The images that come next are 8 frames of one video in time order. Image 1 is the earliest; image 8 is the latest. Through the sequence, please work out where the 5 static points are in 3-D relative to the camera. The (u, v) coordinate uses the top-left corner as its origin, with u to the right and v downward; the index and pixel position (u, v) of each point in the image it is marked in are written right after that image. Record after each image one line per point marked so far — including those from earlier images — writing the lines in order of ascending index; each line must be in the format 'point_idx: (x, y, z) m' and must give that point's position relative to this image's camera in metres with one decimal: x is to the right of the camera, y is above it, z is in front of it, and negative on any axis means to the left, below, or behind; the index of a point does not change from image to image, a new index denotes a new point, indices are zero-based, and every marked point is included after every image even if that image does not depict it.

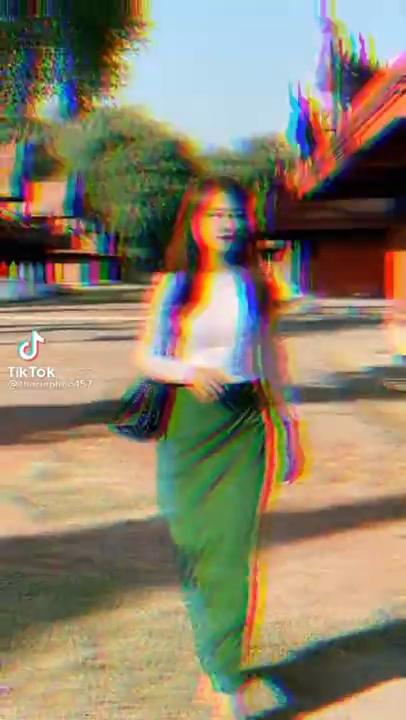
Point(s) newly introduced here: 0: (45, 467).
0: (-0.9, -0.6, +6.8) m
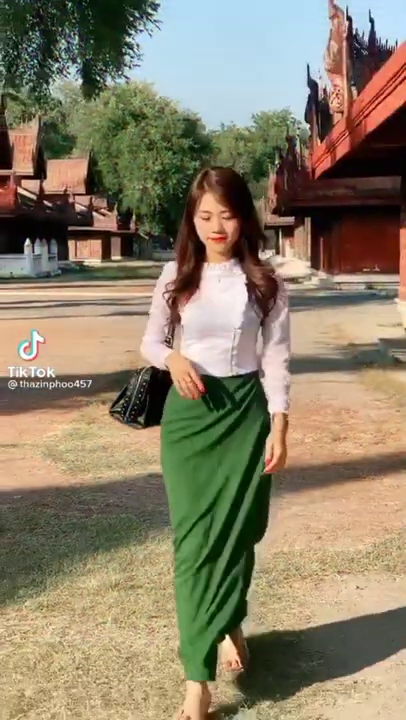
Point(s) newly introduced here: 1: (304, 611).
0: (-0.8, -0.4, +7.3) m
1: (+0.3, -0.7, +3.7) m
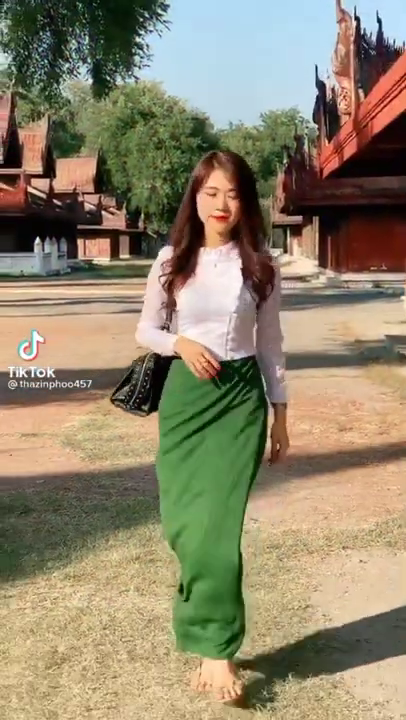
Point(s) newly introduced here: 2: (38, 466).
0: (-0.7, -0.4, +7.7) m
1: (+0.3, -0.7, +4.1) m
2: (-0.8, -0.5, +6.2) m
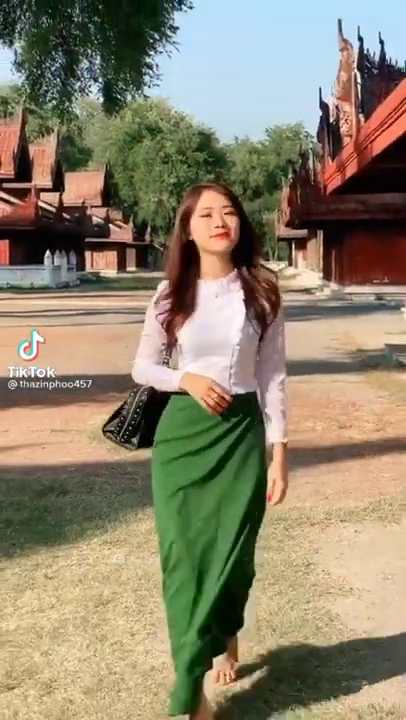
0: (-0.6, -0.4, +8.4) m
1: (+0.4, -0.7, +4.8) m
2: (-0.7, -0.5, +6.9) m
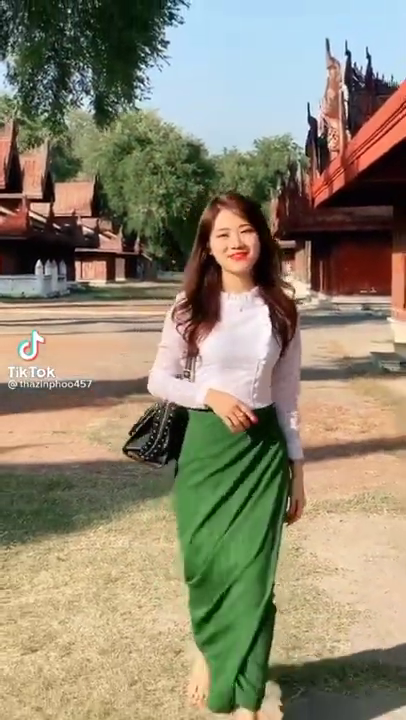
0: (-0.7, -0.4, +8.8) m
1: (+0.4, -0.7, +5.2) m
2: (-0.8, -0.5, +7.3) m
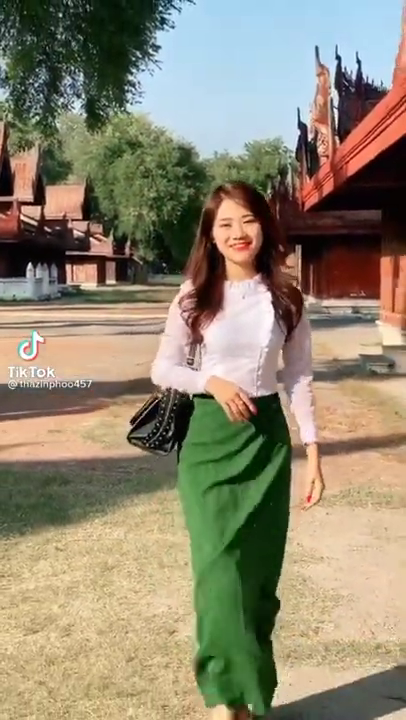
0: (-0.7, -0.4, +9.0) m
1: (+0.4, -0.7, +5.4) m
2: (-0.8, -0.6, +7.5) m
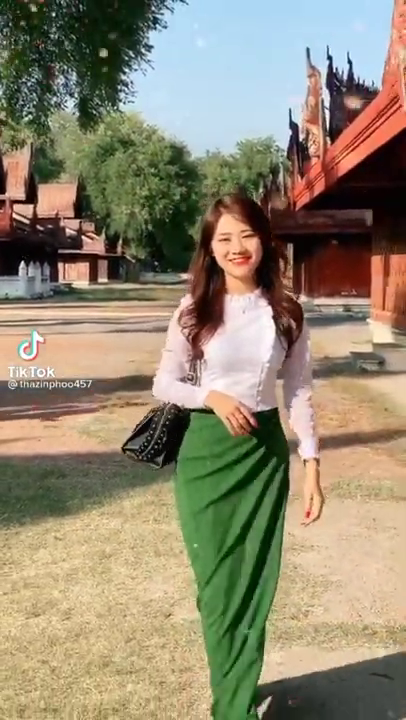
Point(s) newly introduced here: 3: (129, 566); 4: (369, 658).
0: (-0.8, -0.4, +9.2) m
1: (+0.3, -0.7, +5.6) m
2: (-0.8, -0.5, +7.7) m
3: (-0.3, -0.7, +4.6) m
4: (+0.5, -0.8, +3.6) m
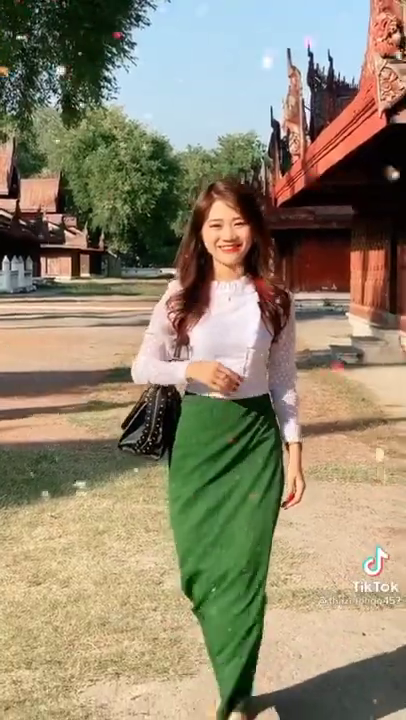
0: (-0.9, -0.3, +9.5) m
1: (+0.3, -0.6, +6.0) m
2: (-0.9, -0.5, +8.0) m
3: (-0.3, -0.7, +5.0) m
4: (+0.4, -0.8, +3.9) m
